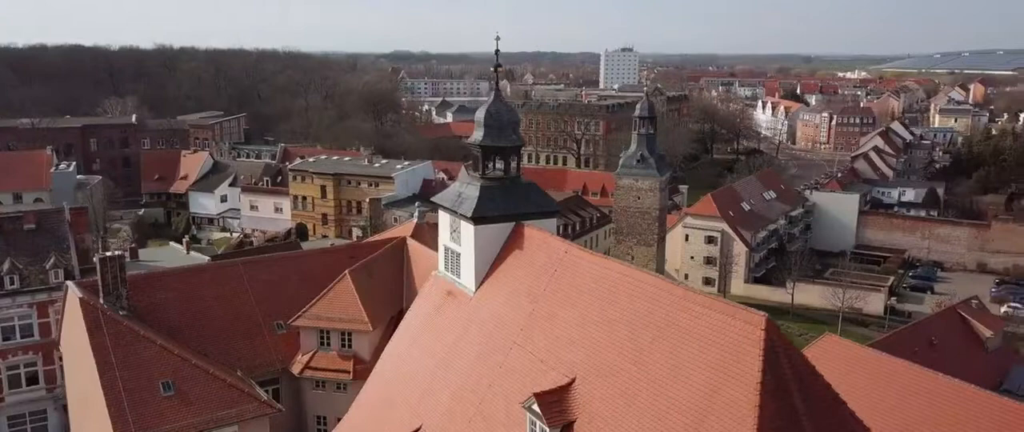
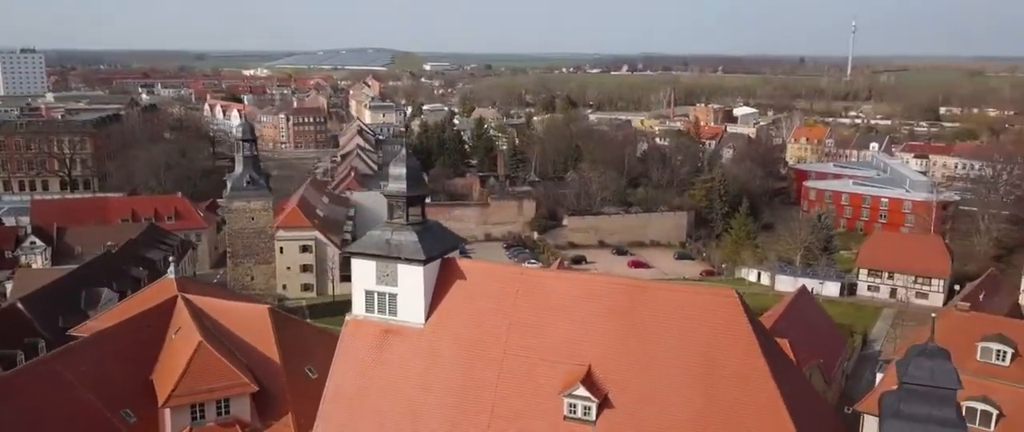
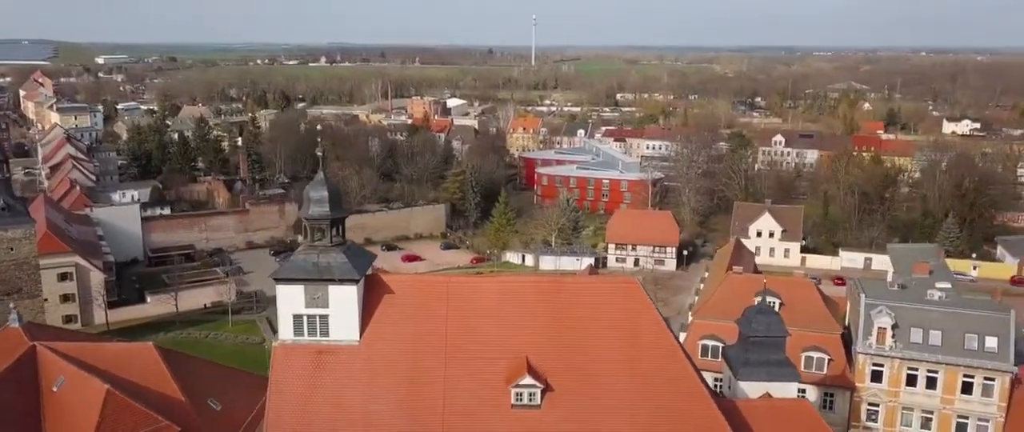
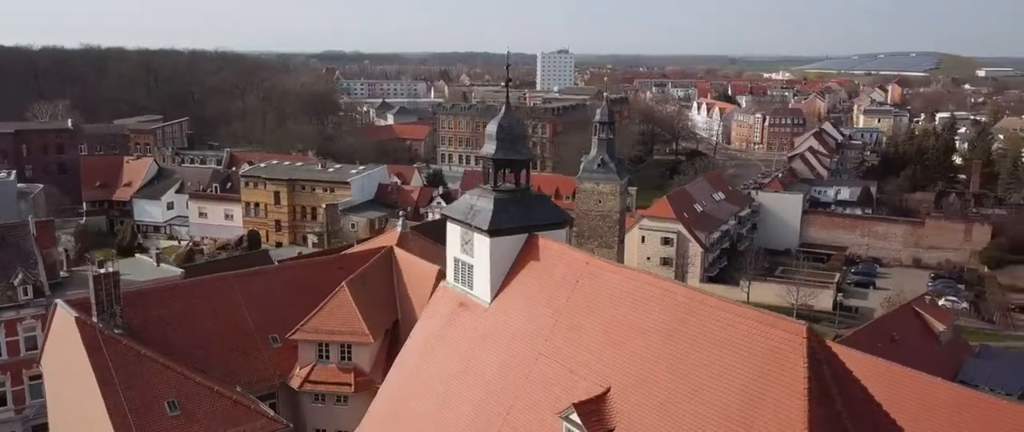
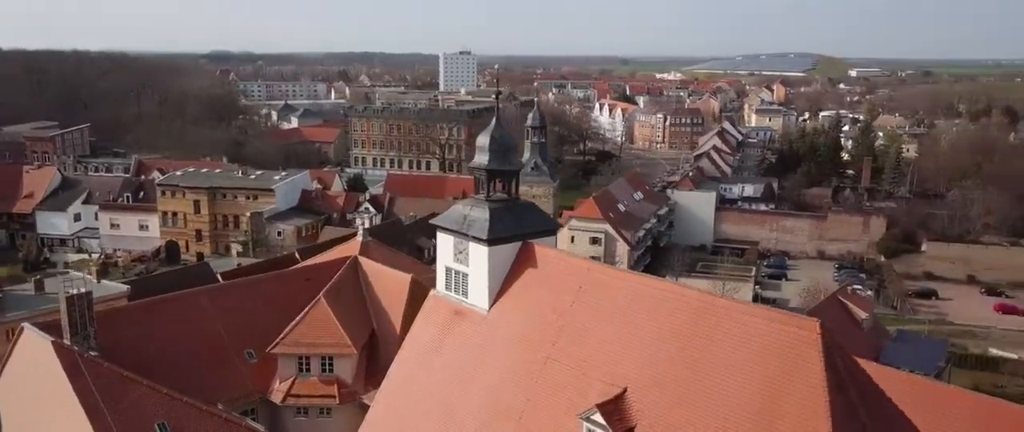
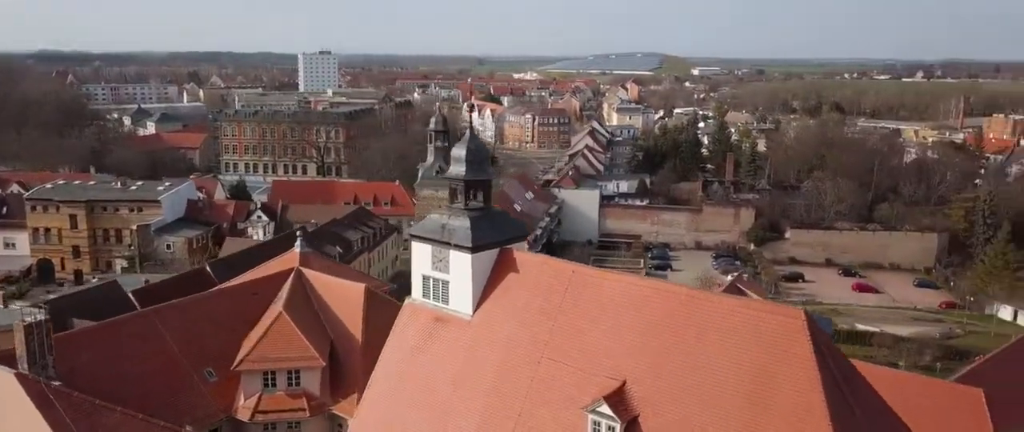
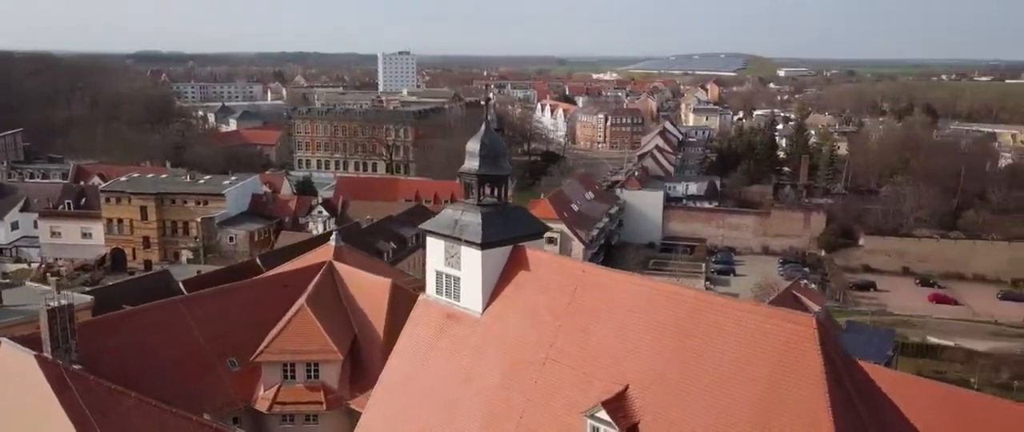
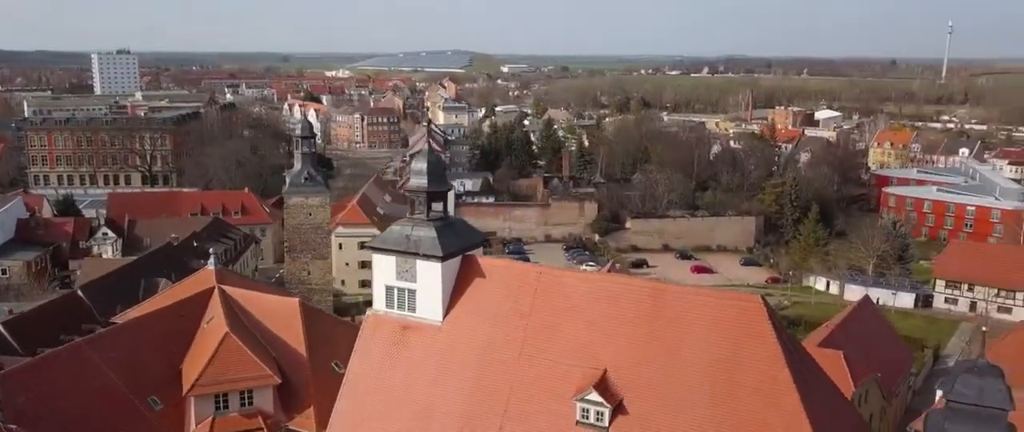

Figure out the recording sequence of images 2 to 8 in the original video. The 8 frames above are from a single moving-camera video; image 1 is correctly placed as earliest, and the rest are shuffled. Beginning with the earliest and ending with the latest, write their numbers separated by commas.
4, 5, 7, 6, 8, 2, 3
